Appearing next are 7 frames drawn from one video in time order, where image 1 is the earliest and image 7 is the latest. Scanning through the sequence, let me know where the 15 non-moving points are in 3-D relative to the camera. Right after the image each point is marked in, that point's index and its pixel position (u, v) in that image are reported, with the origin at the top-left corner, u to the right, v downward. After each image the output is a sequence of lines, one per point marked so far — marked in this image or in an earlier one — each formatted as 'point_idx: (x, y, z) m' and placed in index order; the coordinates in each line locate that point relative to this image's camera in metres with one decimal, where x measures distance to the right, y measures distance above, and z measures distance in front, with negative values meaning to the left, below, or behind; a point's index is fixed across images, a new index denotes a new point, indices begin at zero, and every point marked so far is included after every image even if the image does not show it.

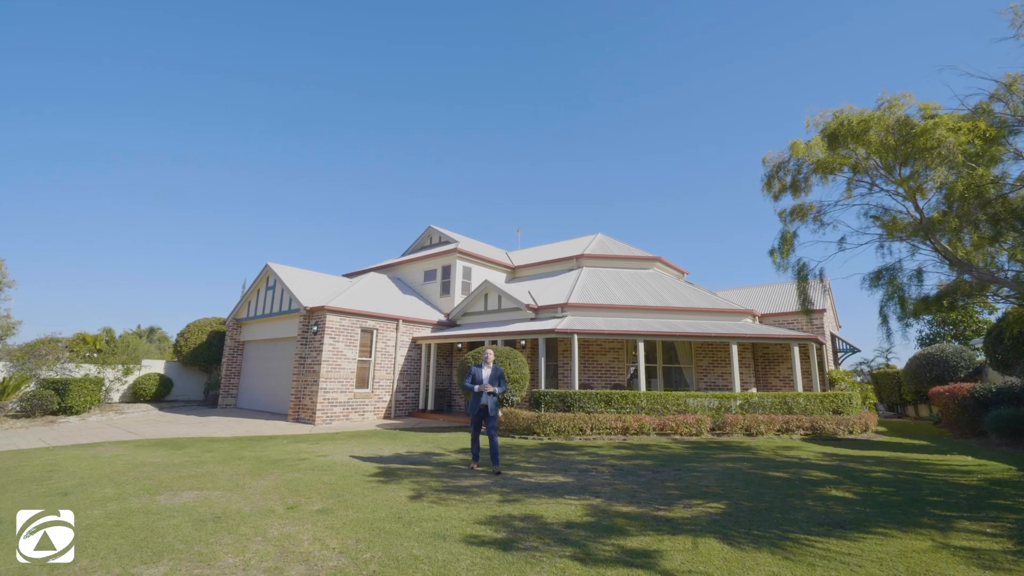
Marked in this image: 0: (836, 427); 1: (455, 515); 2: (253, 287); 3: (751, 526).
0: (+8.2, -3.5, +11.9) m
1: (-0.6, -2.5, +5.1) m
2: (-9.7, 0.0, +17.7) m
3: (+2.4, -2.4, +4.8) m
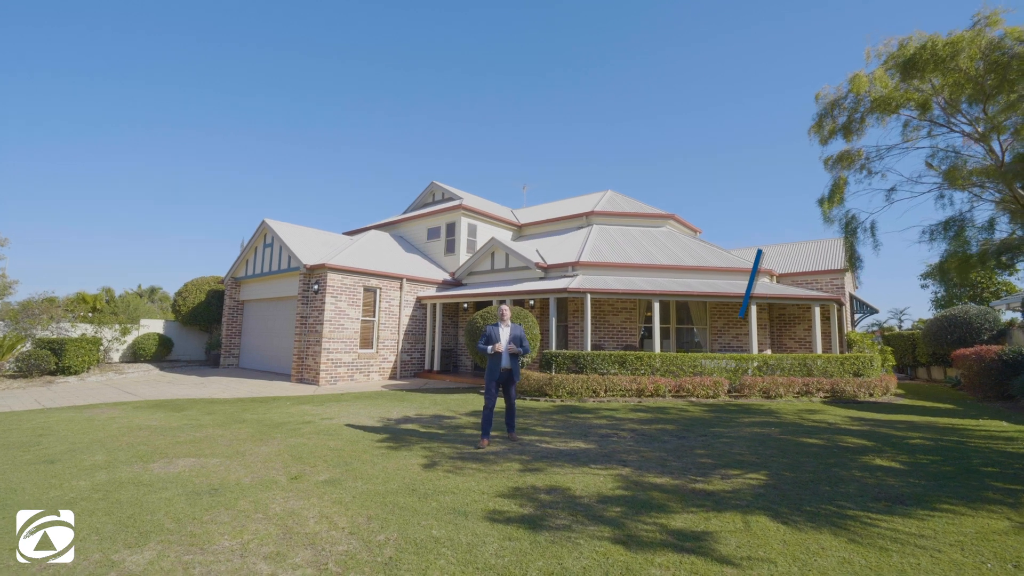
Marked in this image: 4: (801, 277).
0: (+8.4, -2.5, +11.5) m
1: (-0.4, -2.0, +4.7) m
2: (-9.5, +1.6, +17.0) m
3: (+2.7, -2.0, +4.4) m
4: (+9.5, +0.4, +15.3) m
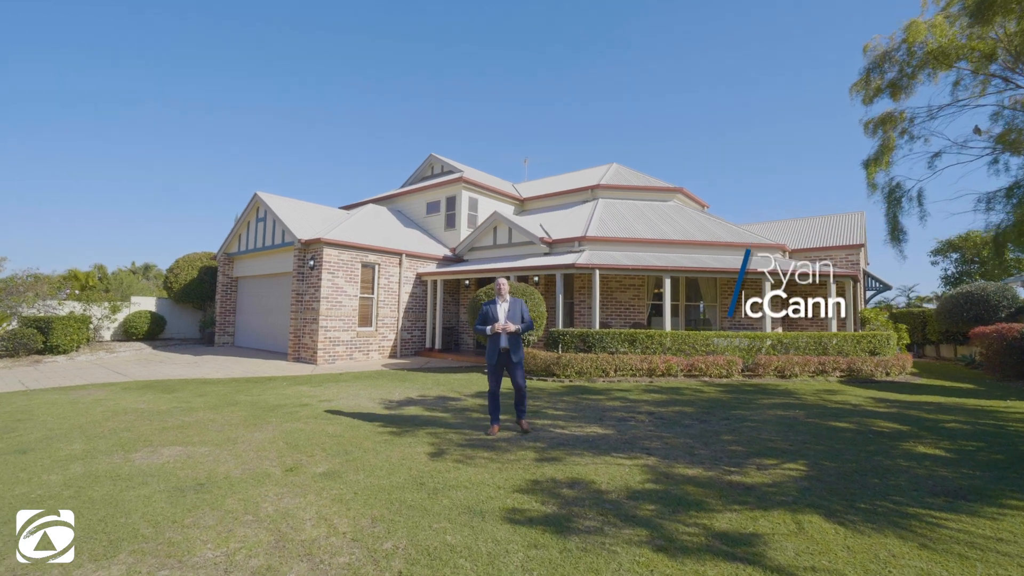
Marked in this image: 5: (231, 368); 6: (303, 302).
0: (+8.6, -1.9, +11.1) m
1: (-0.2, -1.8, +4.3) m
2: (-9.4, +2.4, +16.4) m
3: (+2.8, -1.8, +3.9) m
4: (+9.6, +1.1, +14.8) m
5: (-7.2, -2.0, +12.0) m
6: (-5.9, -0.4, +13.4) m
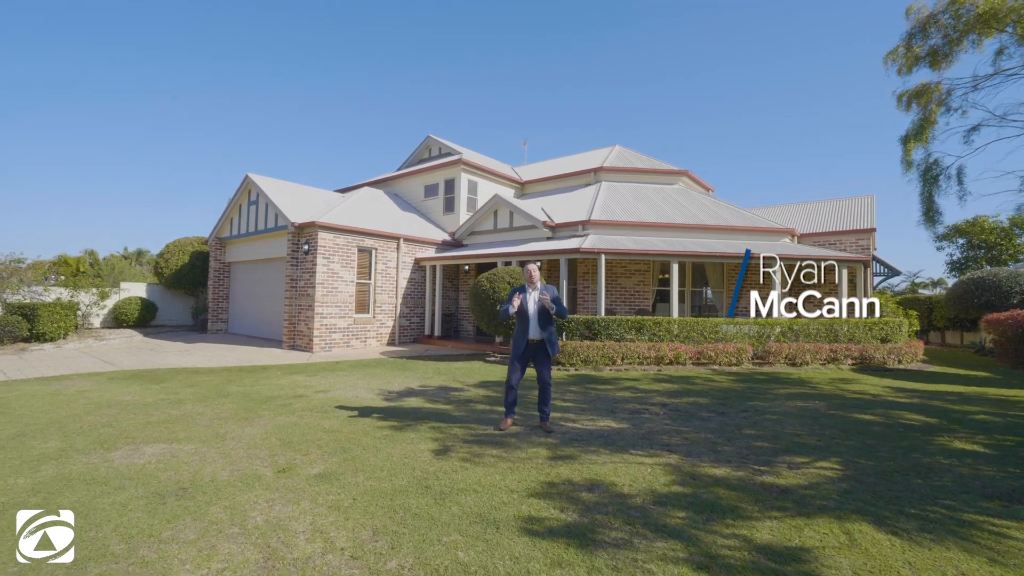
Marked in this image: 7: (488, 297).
0: (+8.6, -1.6, +10.8) m
1: (-0.1, -1.6, +3.9) m
2: (-9.4, +2.9, +15.8) m
3: (+3.0, -1.6, +3.6) m
4: (+9.6, +1.6, +14.4) m
5: (-7.1, -1.7, +11.6) m
6: (-5.9, 0.0, +12.9) m
7: (-0.5, -0.2, +10.7) m
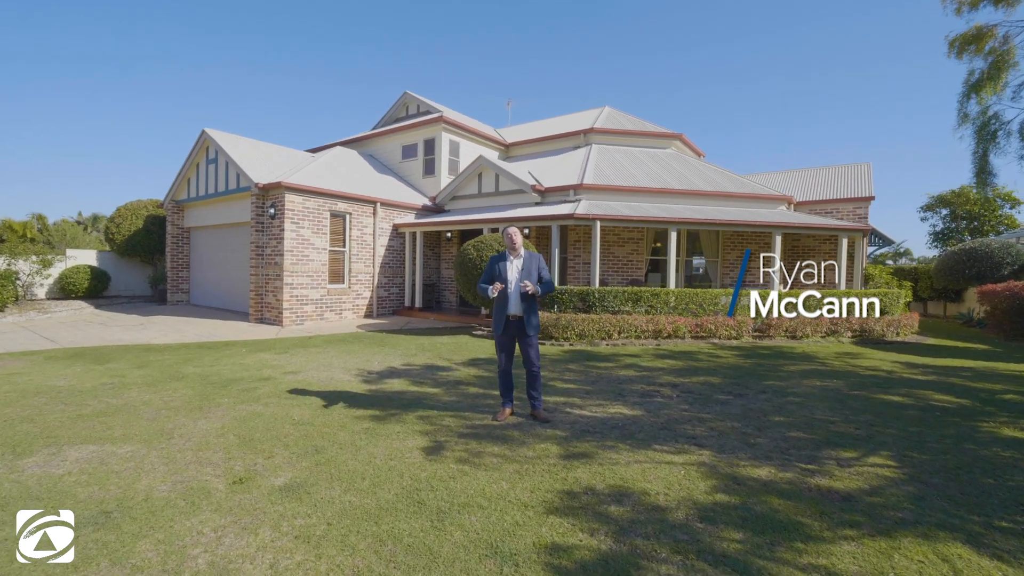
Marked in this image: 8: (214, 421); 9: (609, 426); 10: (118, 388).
0: (+8.4, -0.9, +10.5) m
1: (0.0, -1.4, +3.2) m
2: (-9.8, +3.9, +14.3) m
3: (+3.1, -1.4, +3.1) m
4: (+9.2, +2.5, +13.9) m
5: (-7.4, -1.0, +10.5) m
6: (-6.2, +0.8, +11.8) m
7: (-0.8, +0.4, +9.9) m
8: (-3.0, -1.3, +4.7) m
9: (+0.9, -1.3, +4.6) m
10: (-5.0, -1.3, +5.9) m
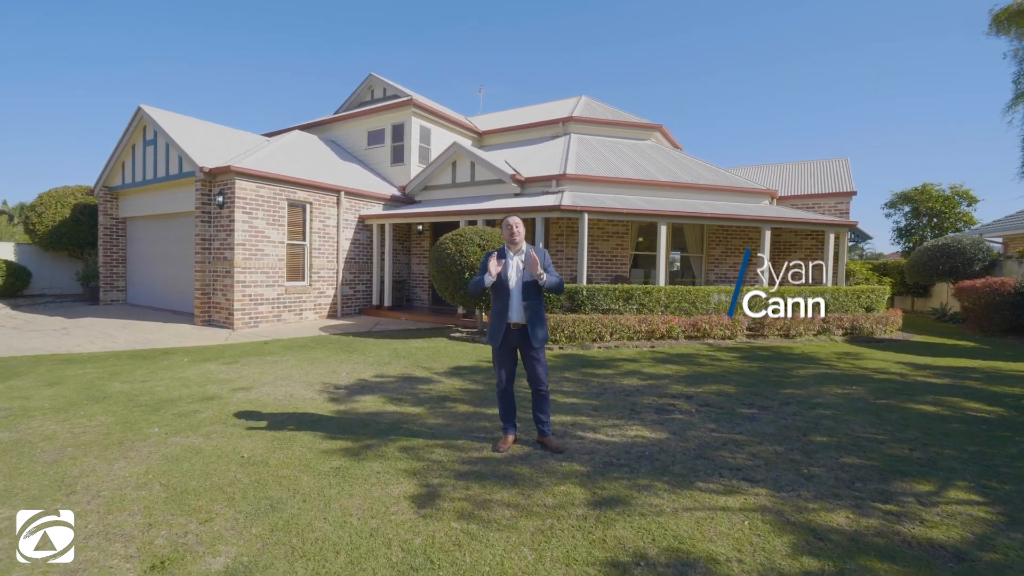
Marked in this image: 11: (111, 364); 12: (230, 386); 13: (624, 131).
0: (+7.9, -0.8, +10.3) m
1: (+0.1, -1.4, +2.4) m
2: (-10.5, +3.9, +12.7) m
3: (+3.2, -1.5, +2.5) m
4: (+8.5, +2.6, +13.7) m
5: (-7.8, -0.9, +9.1) m
6: (-6.7, +0.8, +10.5) m
7: (-1.1, +0.5, +9.0) m
8: (-2.9, -1.4, +3.7) m
9: (+1.0, -1.4, +3.8) m
10: (-5.0, -1.3, +4.7) m
11: (-6.0, -1.1, +6.9) m
12: (-3.5, -1.2, +5.9) m
13: (+3.8, +5.3, +15.8) m
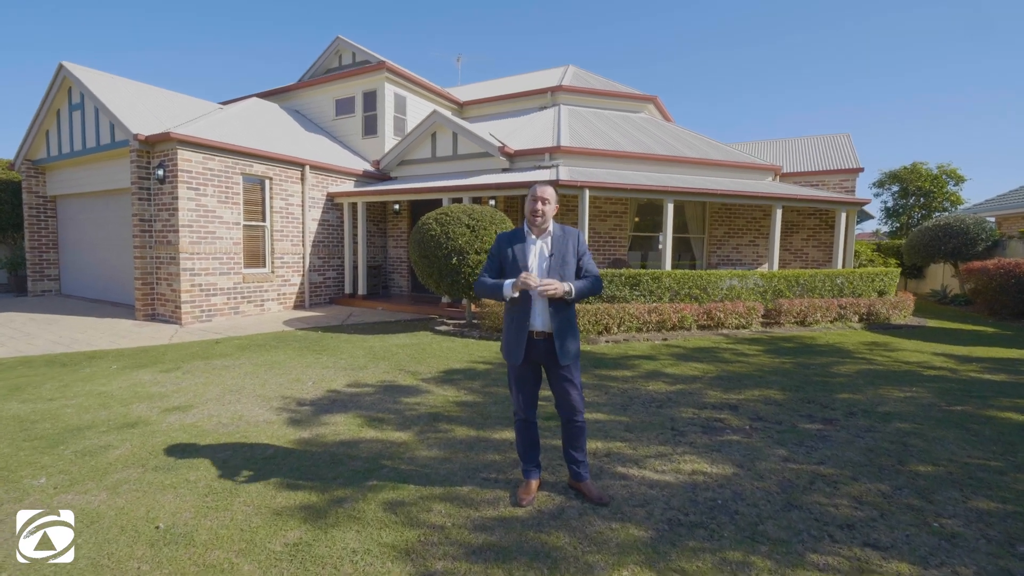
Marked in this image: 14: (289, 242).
0: (+7.8, -0.5, +9.6) m
1: (+0.4, -1.5, +1.4) m
2: (-10.8, +4.2, +10.9) m
3: (+3.4, -1.5, +1.6) m
4: (+8.1, +3.1, +13.0) m
5: (-7.9, -0.8, +7.7) m
6: (-6.9, +1.1, +9.0) m
7: (-1.2, +0.7, +7.8) m
8: (-2.8, -1.4, +2.5) m
9: (+1.2, -1.3, +2.8) m
10: (-4.9, -1.3, +3.4) m
11: (-6.0, -1.0, +5.5) m
12: (-3.5, -1.1, +4.7) m
13: (+3.2, +5.8, +14.6) m
14: (-4.9, +1.0, +10.4) m
